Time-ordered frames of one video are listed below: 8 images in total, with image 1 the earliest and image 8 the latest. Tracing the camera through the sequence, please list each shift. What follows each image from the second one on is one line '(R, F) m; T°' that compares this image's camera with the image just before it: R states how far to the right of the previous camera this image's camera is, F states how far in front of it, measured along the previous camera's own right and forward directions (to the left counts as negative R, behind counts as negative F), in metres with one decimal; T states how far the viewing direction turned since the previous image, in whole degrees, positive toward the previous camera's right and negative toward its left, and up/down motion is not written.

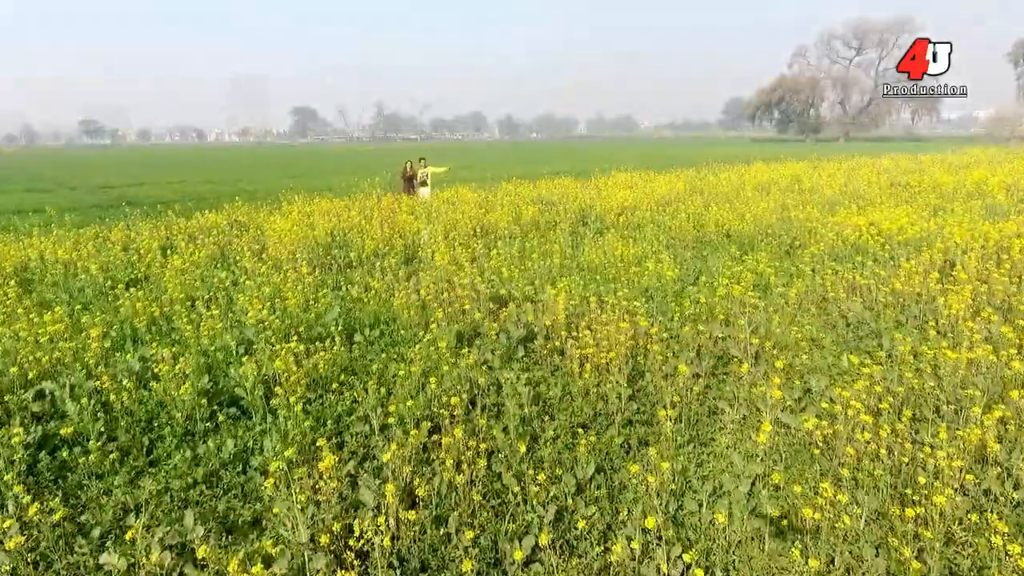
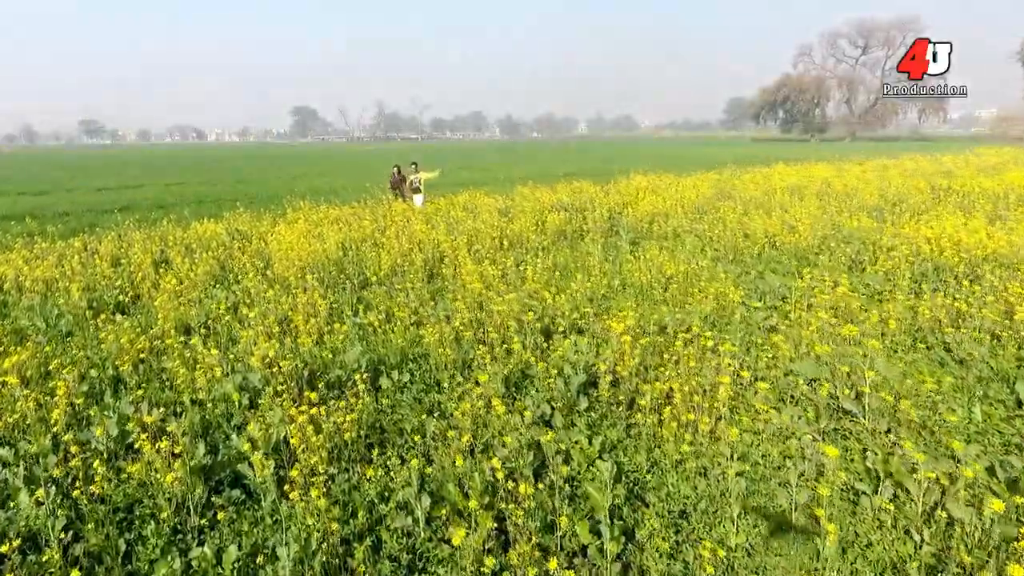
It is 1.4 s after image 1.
(-0.4, +1.2) m; 0°
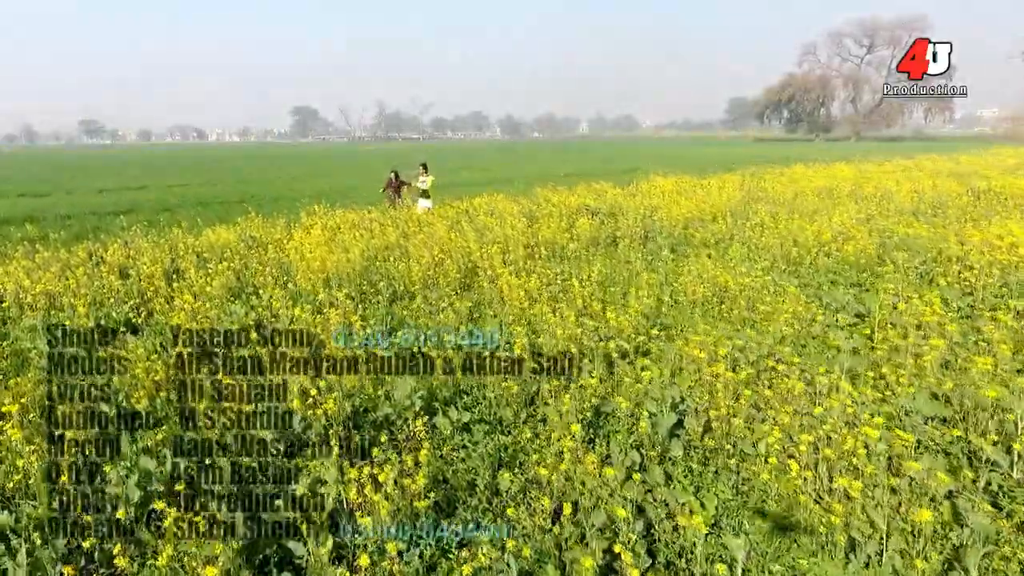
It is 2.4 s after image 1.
(-0.4, +0.8) m; 0°
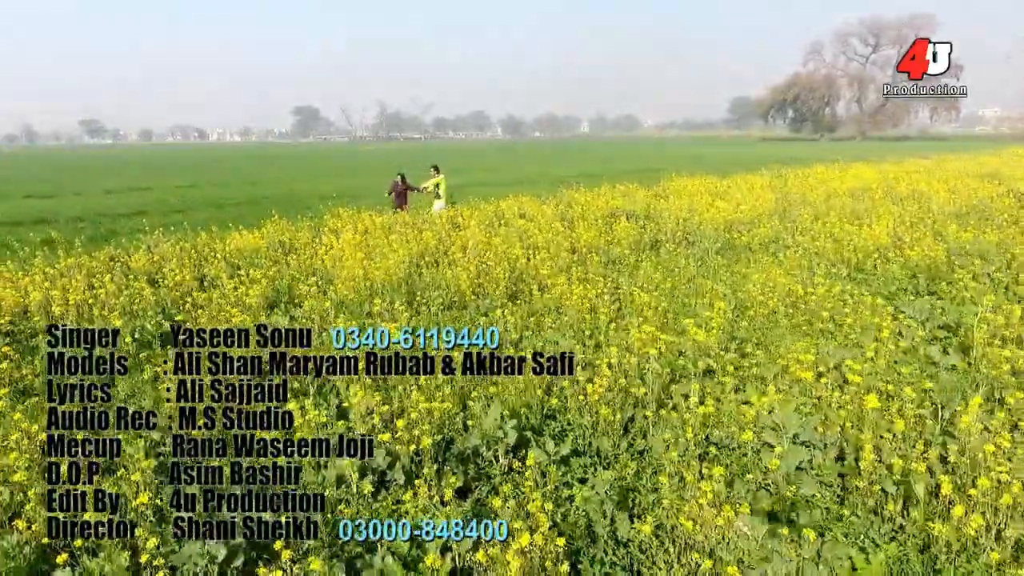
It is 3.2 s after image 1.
(-0.5, +0.5) m; 0°
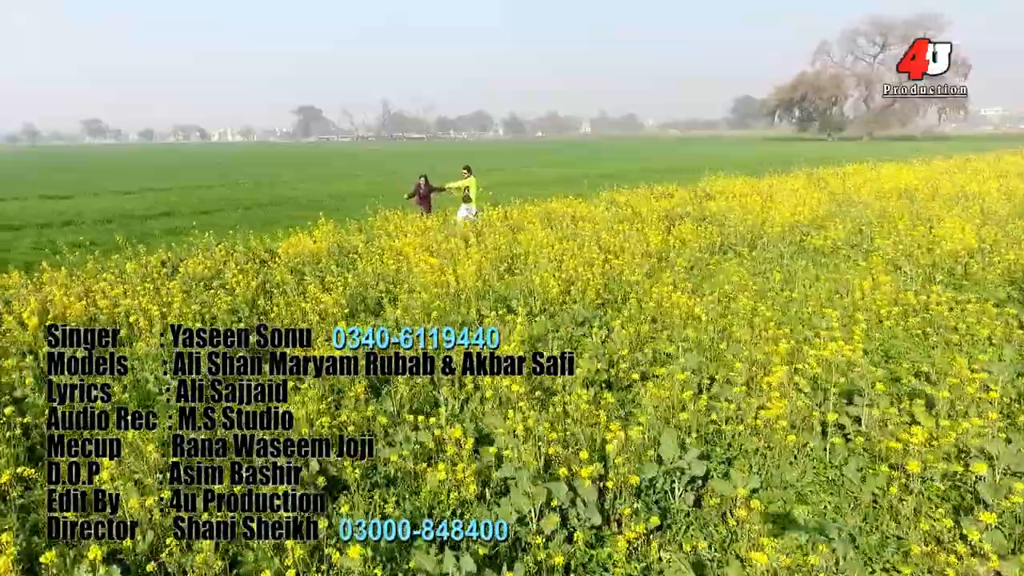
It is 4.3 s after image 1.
(-0.9, +0.5) m; 0°
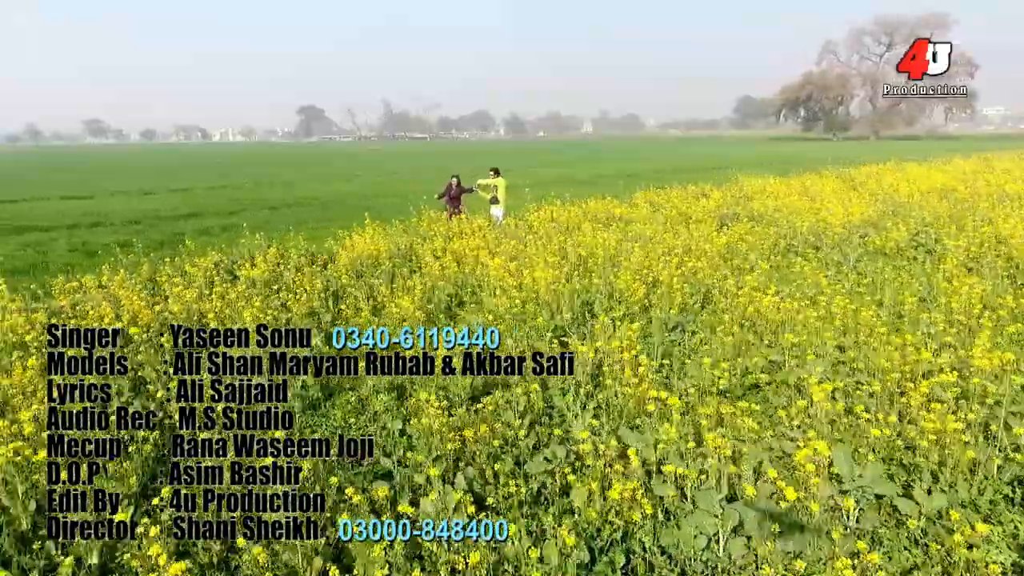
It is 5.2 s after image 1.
(-0.8, +0.2) m; 0°
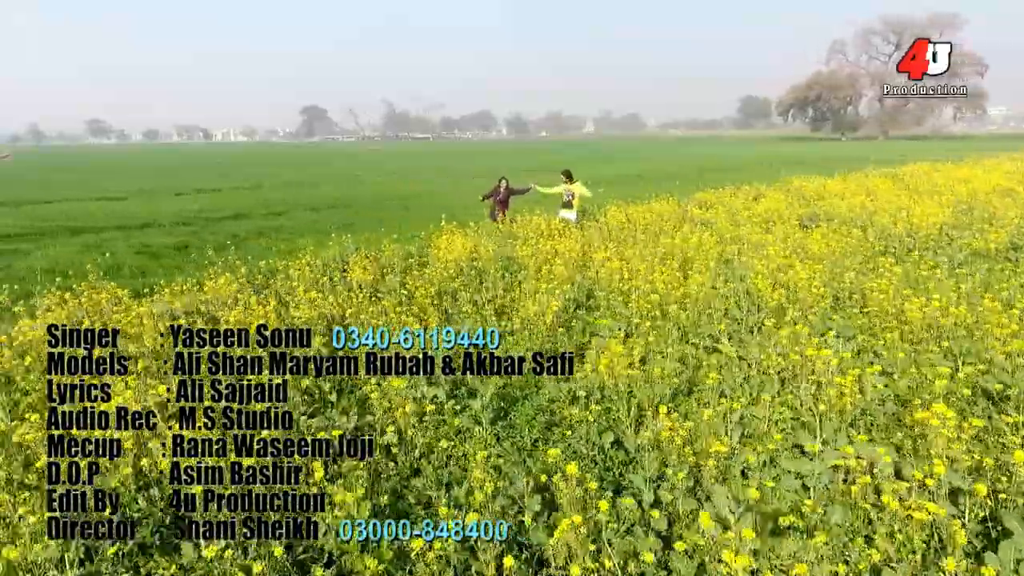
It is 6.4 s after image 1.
(-1.2, +0.2) m; 0°
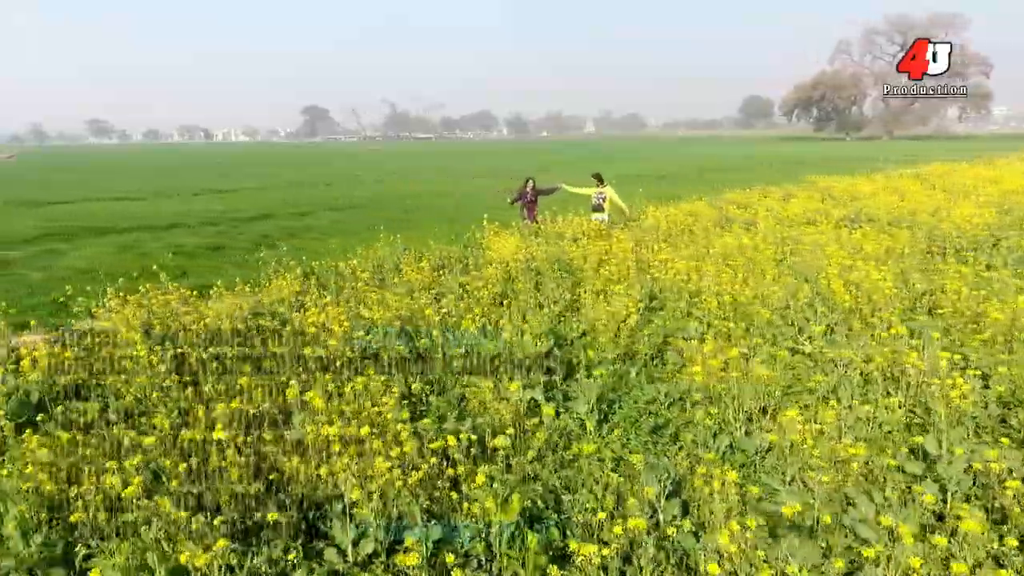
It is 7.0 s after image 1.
(-0.6, 0.0) m; 0°
